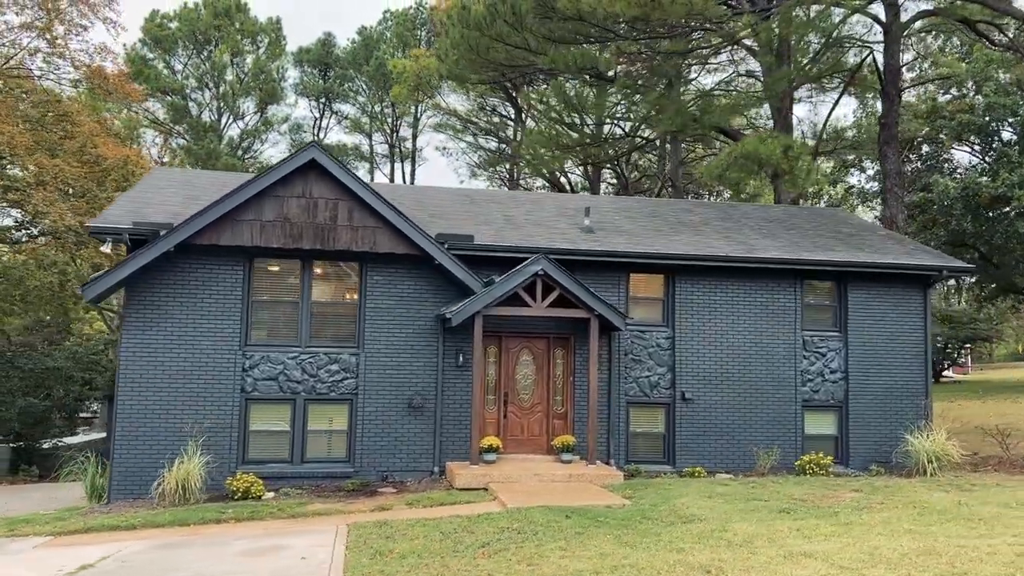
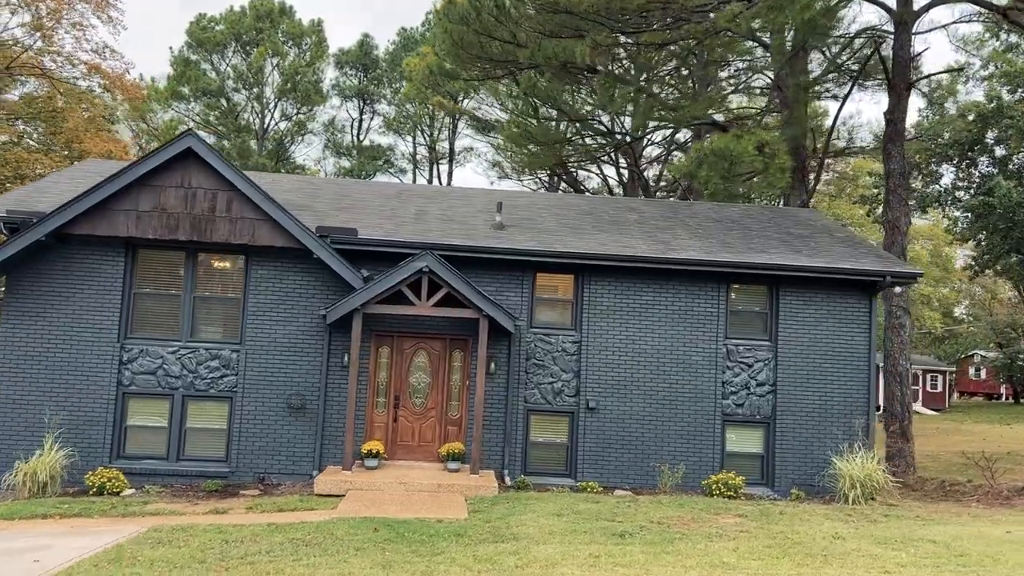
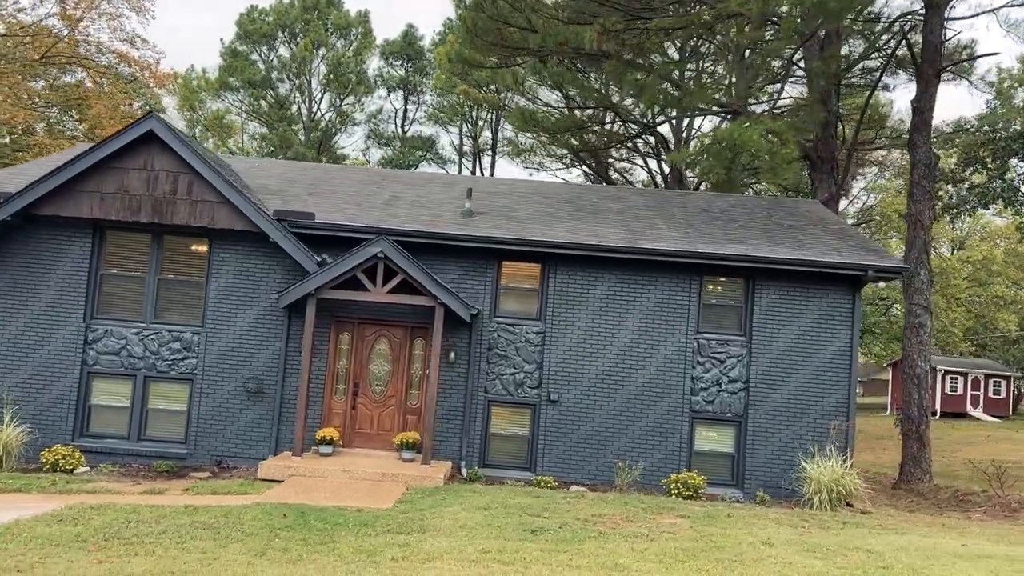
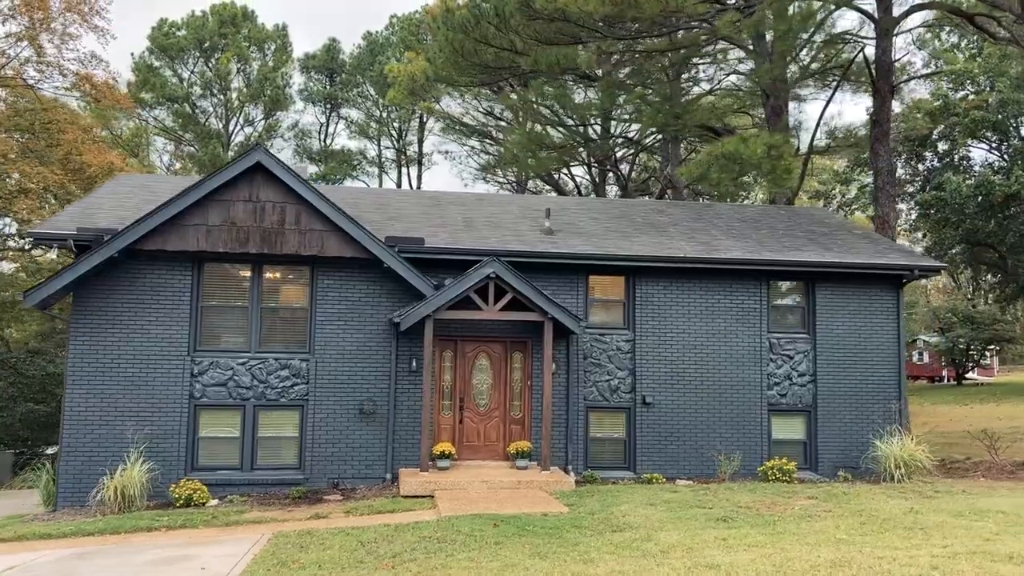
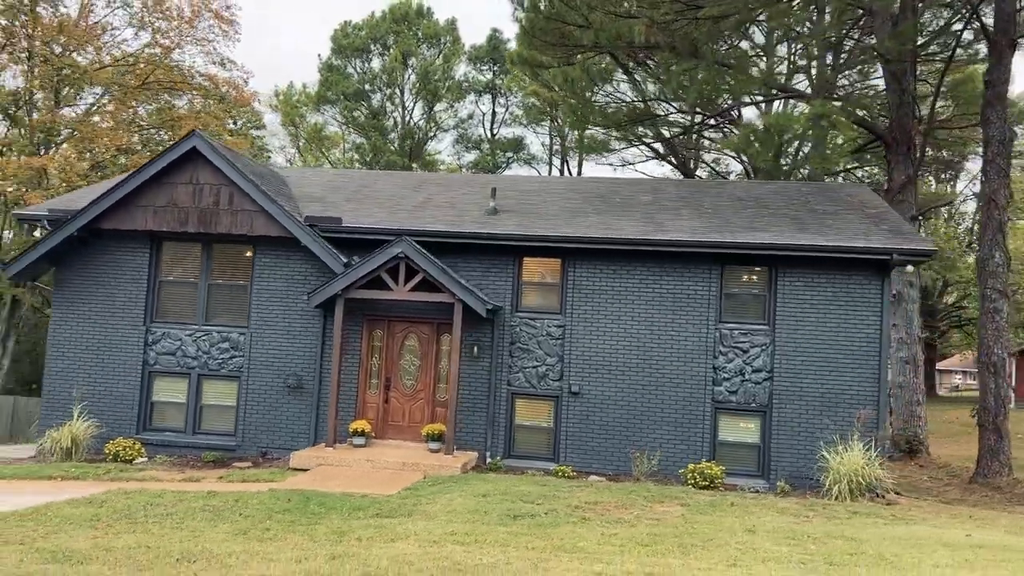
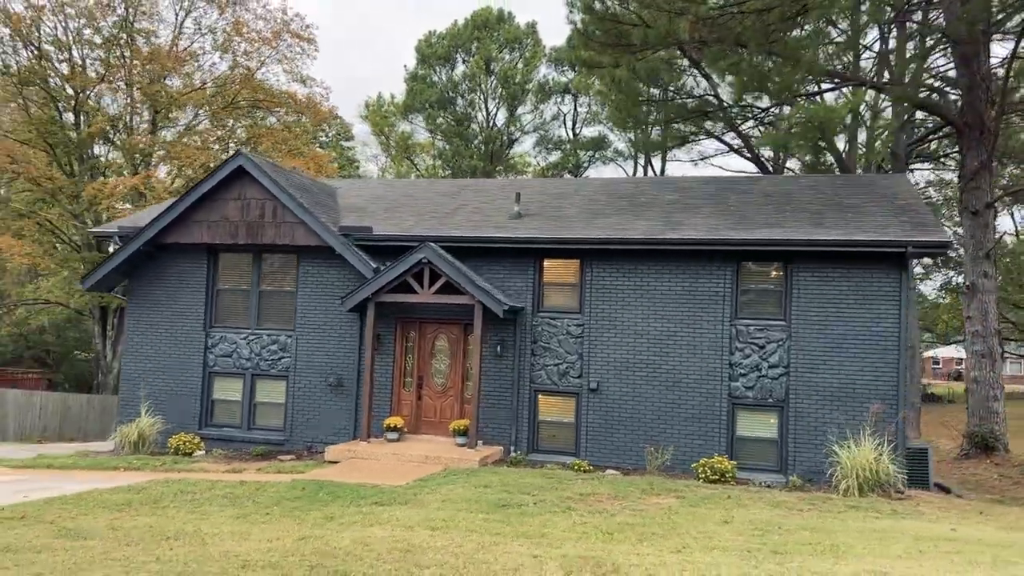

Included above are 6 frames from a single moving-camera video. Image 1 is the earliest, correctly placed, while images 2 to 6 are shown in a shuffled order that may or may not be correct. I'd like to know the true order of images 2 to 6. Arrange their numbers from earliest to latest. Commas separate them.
4, 2, 3, 5, 6
